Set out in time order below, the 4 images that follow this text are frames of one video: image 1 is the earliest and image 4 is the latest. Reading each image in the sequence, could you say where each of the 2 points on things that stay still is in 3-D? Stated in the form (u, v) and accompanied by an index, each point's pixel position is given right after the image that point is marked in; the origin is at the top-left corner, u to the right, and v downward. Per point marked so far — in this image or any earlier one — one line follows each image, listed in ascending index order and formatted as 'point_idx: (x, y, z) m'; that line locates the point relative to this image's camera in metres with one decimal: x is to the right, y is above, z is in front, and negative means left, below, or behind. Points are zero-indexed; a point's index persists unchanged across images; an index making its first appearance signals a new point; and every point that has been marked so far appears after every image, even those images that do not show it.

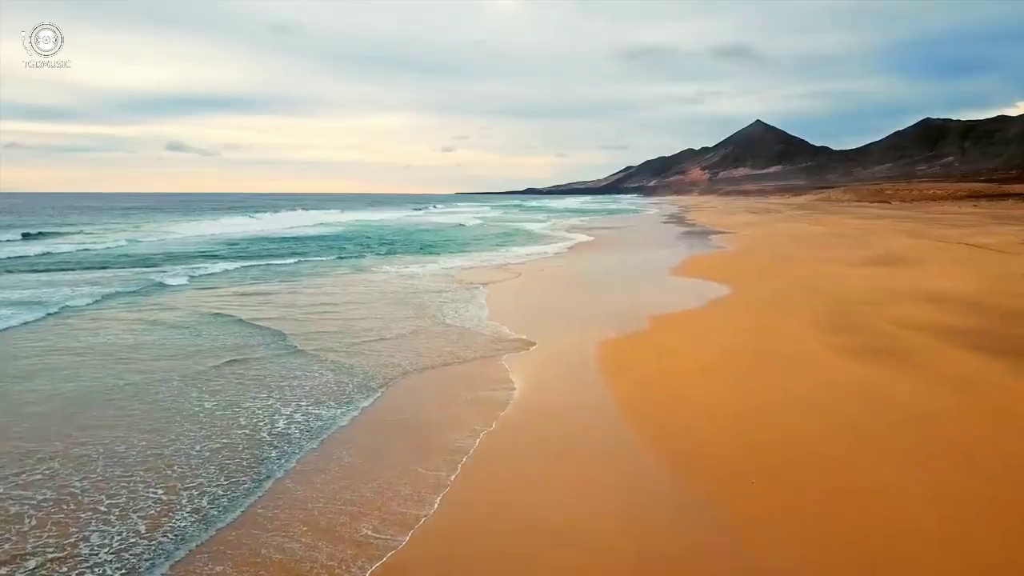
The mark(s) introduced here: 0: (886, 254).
0: (+12.4, +1.1, +19.6) m
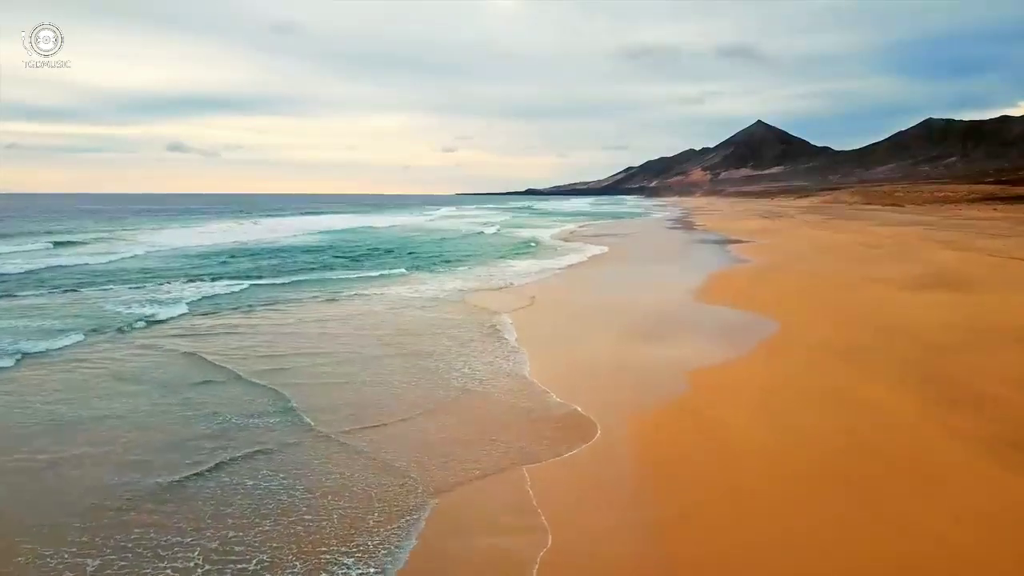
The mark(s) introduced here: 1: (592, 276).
0: (+12.6, +0.5, +18.1) m
1: (+2.6, +0.4, +19.1) m
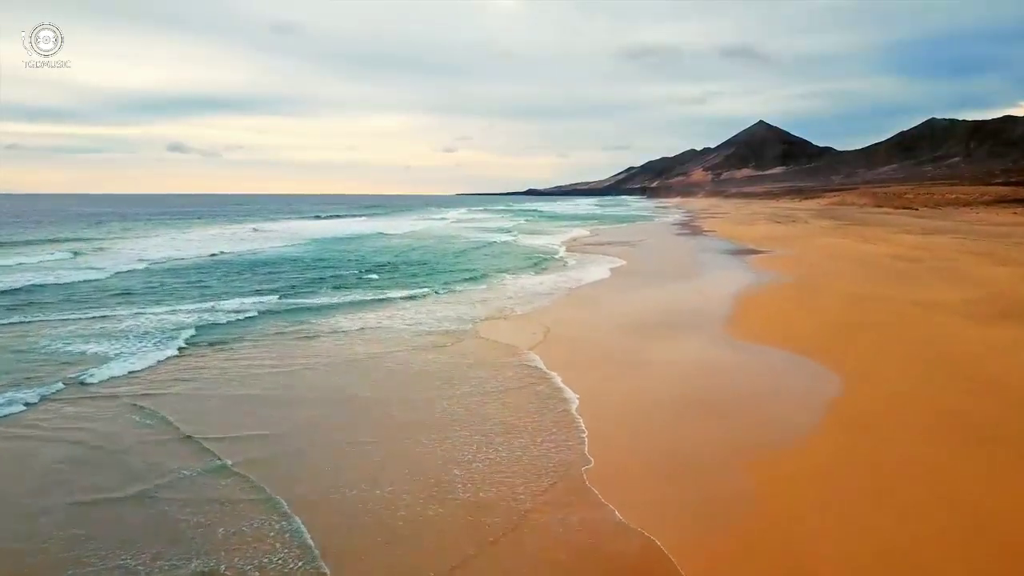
0: (+12.9, -0.1, +16.5) m
1: (+2.9, -0.1, +17.5) m
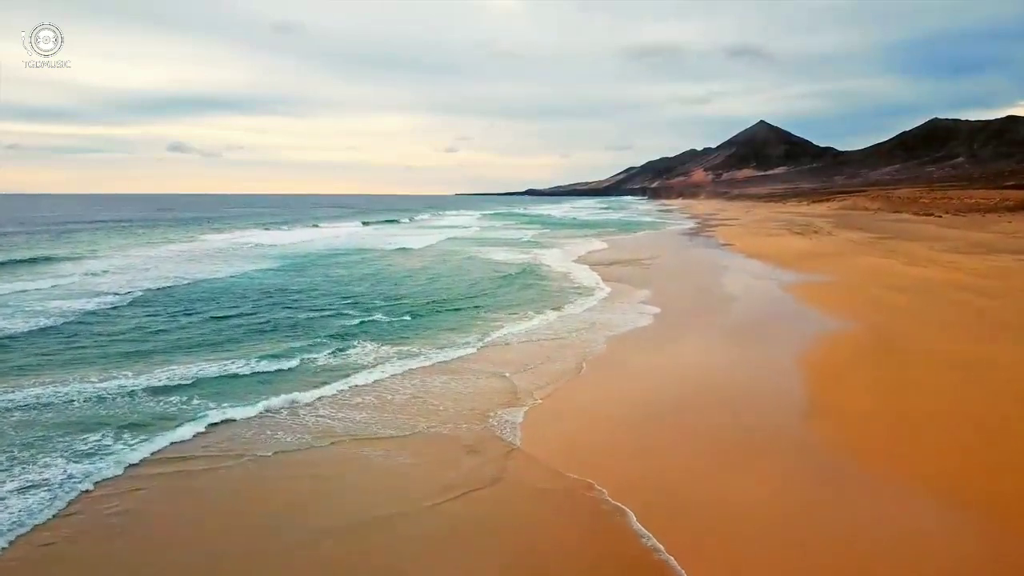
0: (+13.3, -1.3, +13.6) m
1: (+3.3, -1.3, +14.7) m
